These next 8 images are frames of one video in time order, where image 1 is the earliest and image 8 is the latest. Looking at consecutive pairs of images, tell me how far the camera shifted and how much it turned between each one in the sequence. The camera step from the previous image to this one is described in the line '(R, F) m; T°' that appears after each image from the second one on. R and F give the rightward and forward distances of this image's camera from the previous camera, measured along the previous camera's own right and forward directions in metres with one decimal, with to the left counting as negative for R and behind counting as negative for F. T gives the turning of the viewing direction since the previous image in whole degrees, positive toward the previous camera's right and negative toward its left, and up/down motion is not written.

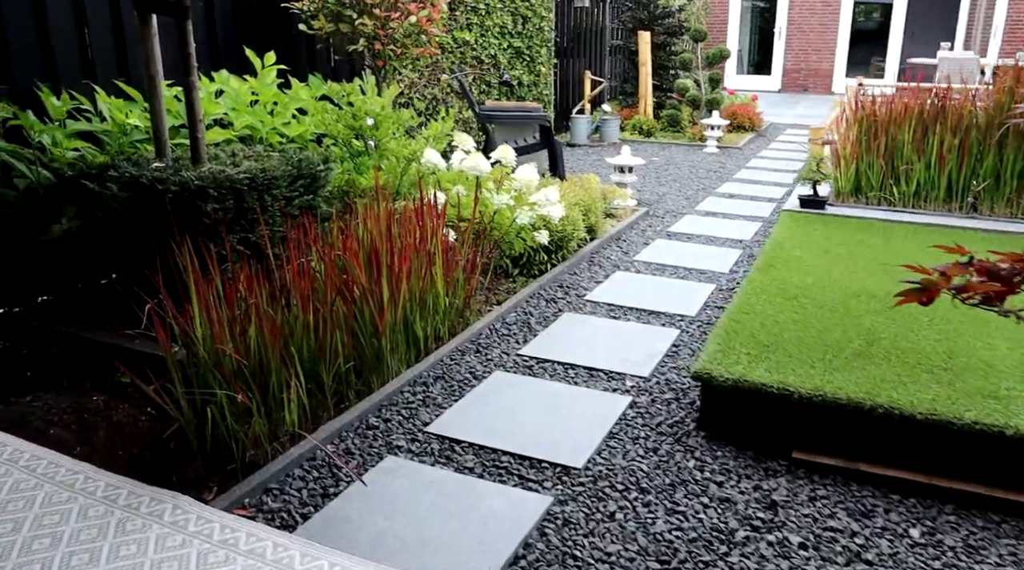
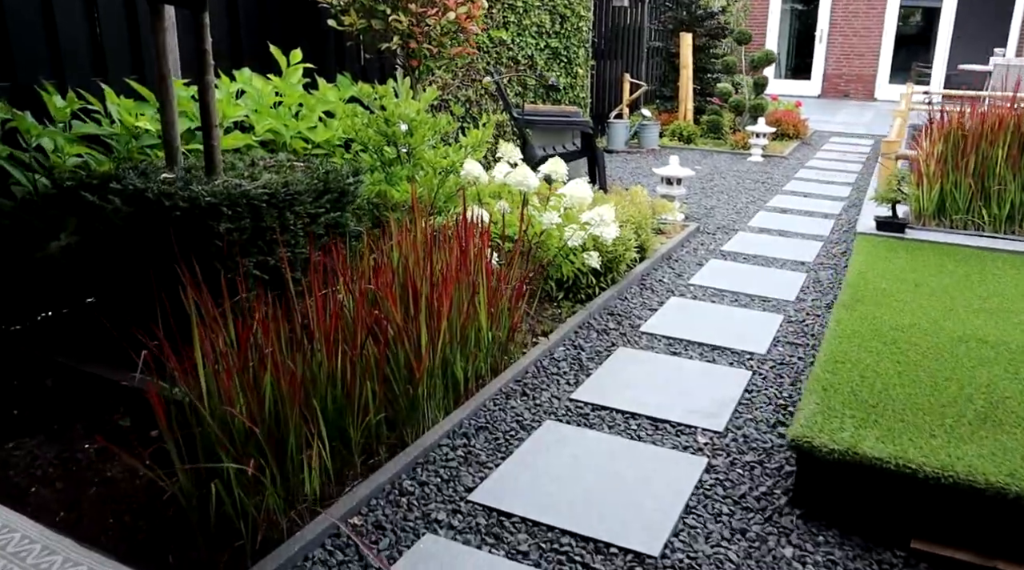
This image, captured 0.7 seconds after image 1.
(-0.1, +0.4) m; -1°
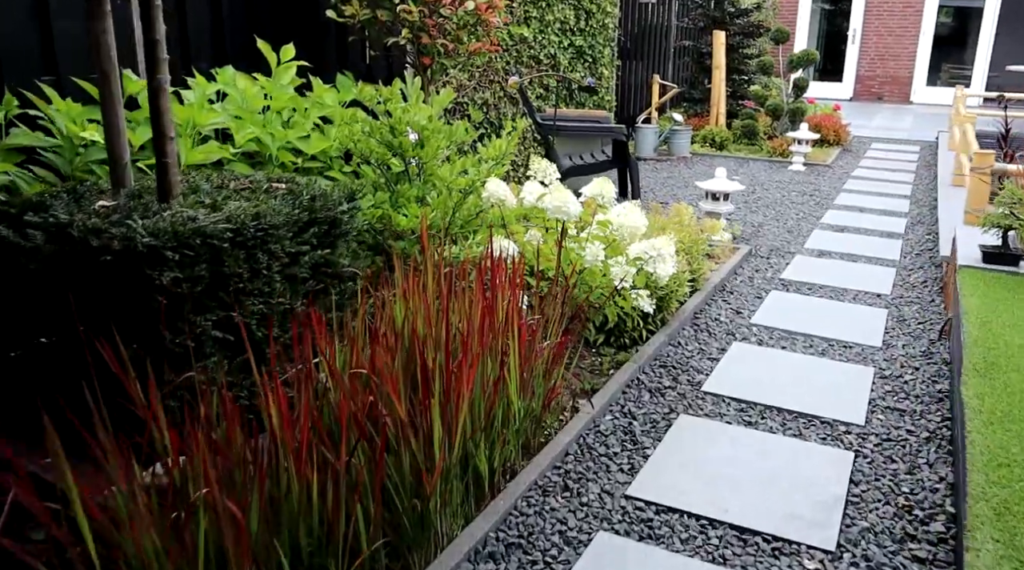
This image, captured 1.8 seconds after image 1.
(-0.1, +0.7) m; -1°
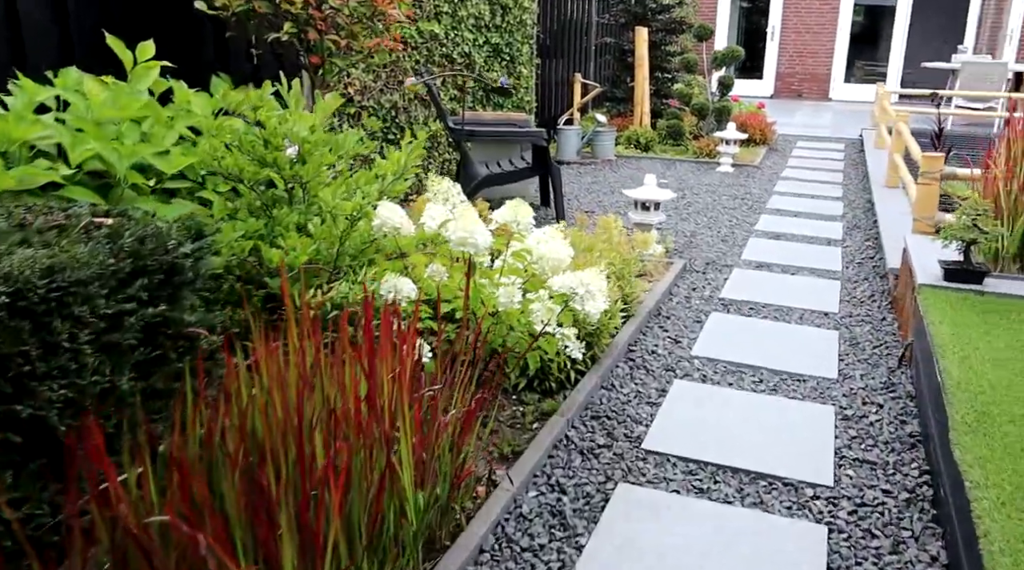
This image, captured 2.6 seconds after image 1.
(+0.1, +0.5) m; +5°
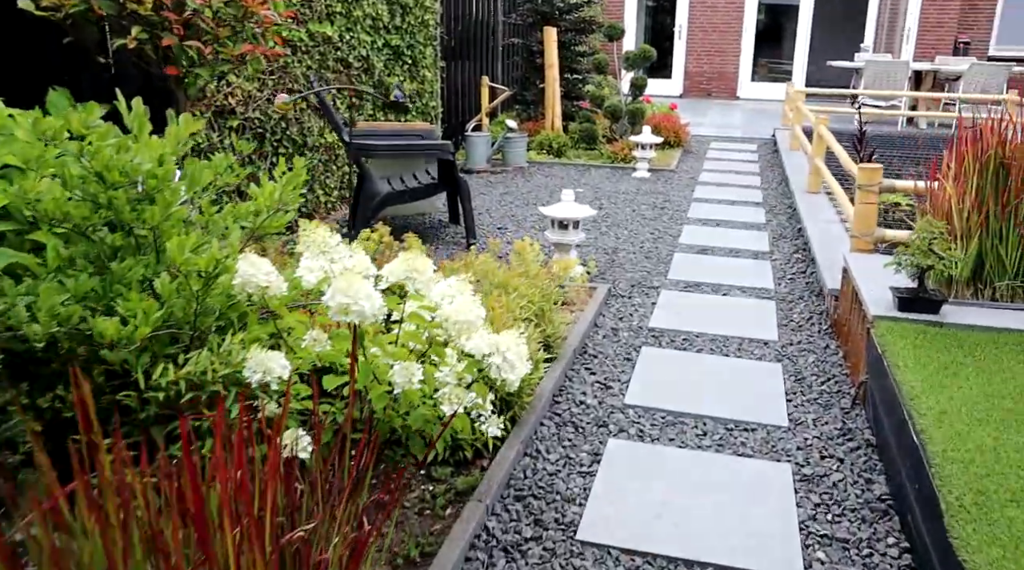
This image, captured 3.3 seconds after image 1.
(0.0, +0.4) m; +6°
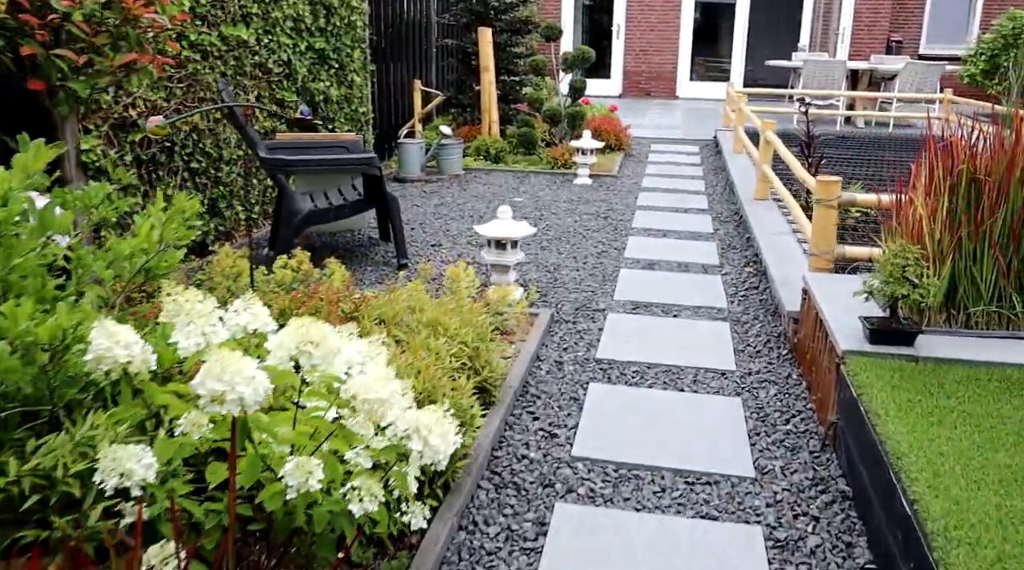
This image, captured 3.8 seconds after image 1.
(0.0, +0.3) m; +4°
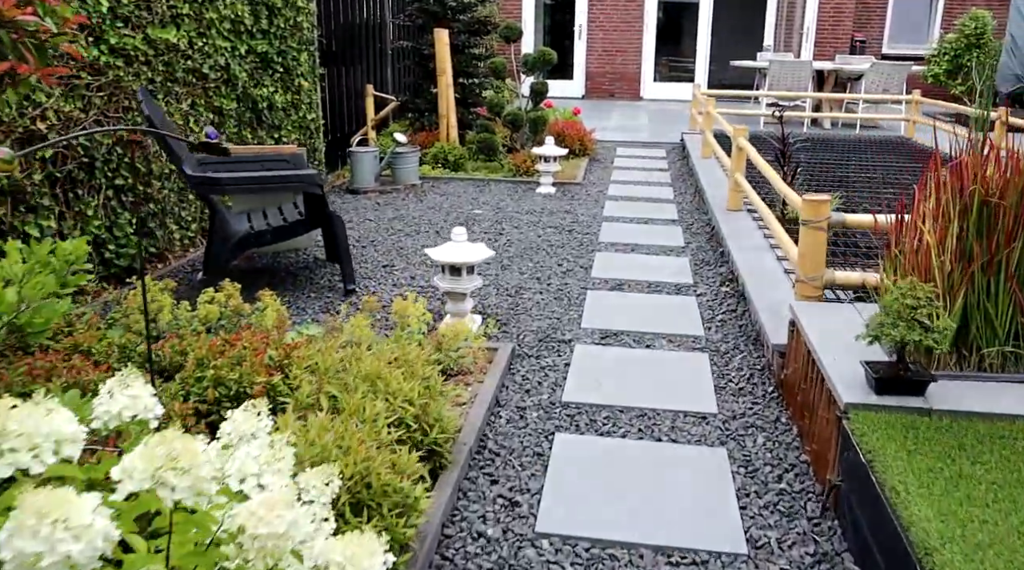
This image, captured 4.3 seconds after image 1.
(0.0, +0.4) m; +2°
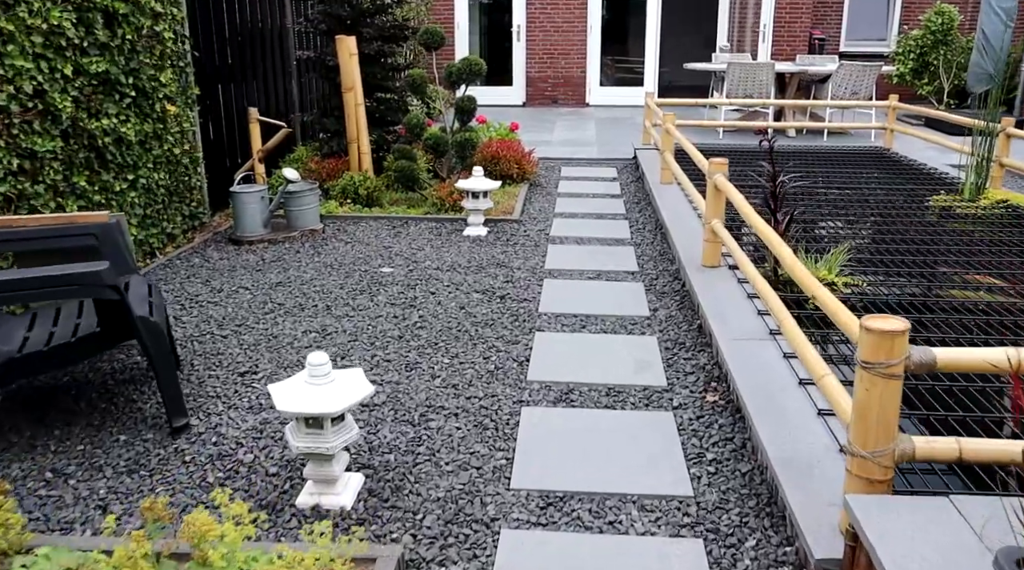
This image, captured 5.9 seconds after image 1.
(+0.2, +1.2) m; +3°
